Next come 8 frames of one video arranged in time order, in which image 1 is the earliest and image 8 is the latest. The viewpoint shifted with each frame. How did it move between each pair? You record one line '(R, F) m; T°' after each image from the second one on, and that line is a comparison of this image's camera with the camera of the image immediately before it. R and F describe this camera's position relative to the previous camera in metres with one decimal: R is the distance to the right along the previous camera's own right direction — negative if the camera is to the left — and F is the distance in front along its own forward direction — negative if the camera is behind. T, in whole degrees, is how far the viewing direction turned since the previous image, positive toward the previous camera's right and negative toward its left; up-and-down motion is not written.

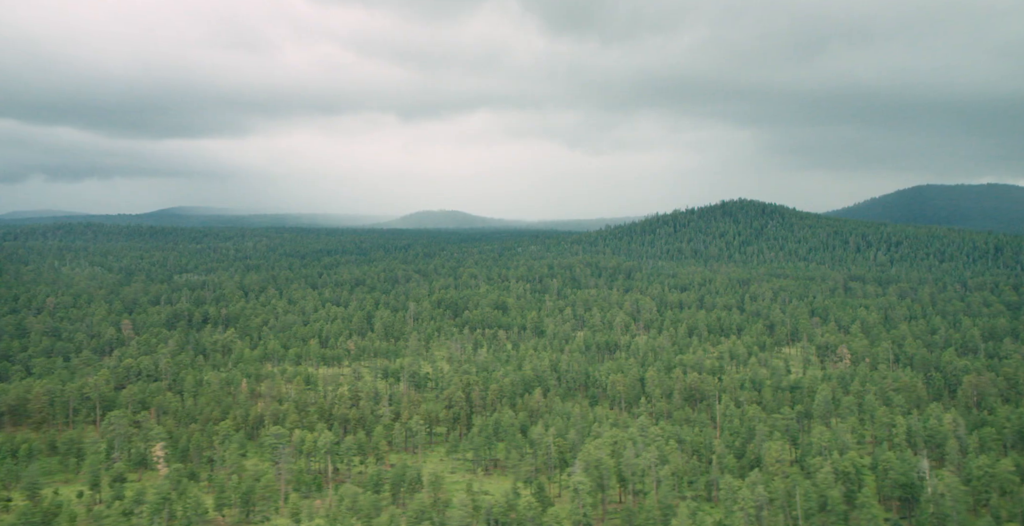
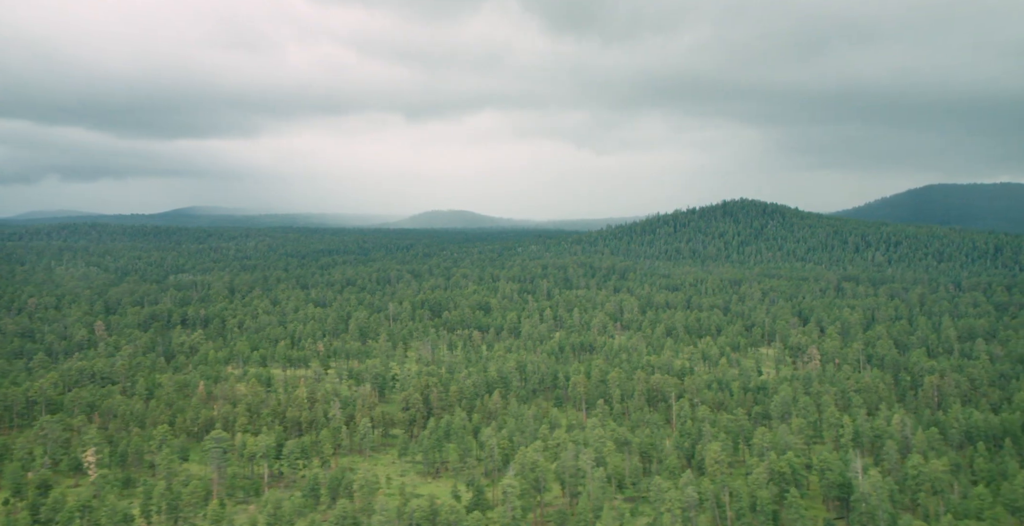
(+3.7, 0.0) m; +1°
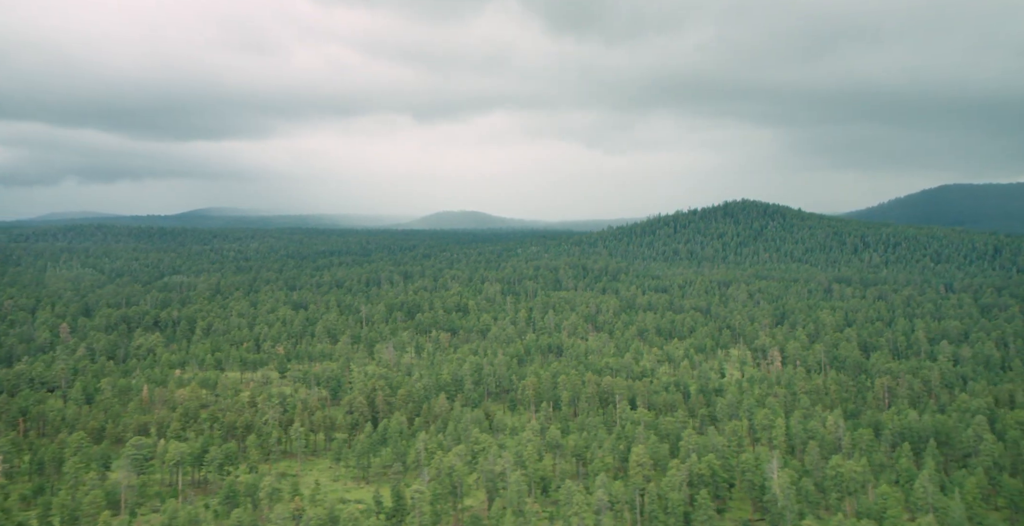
(+4.8, 0.0) m; +1°
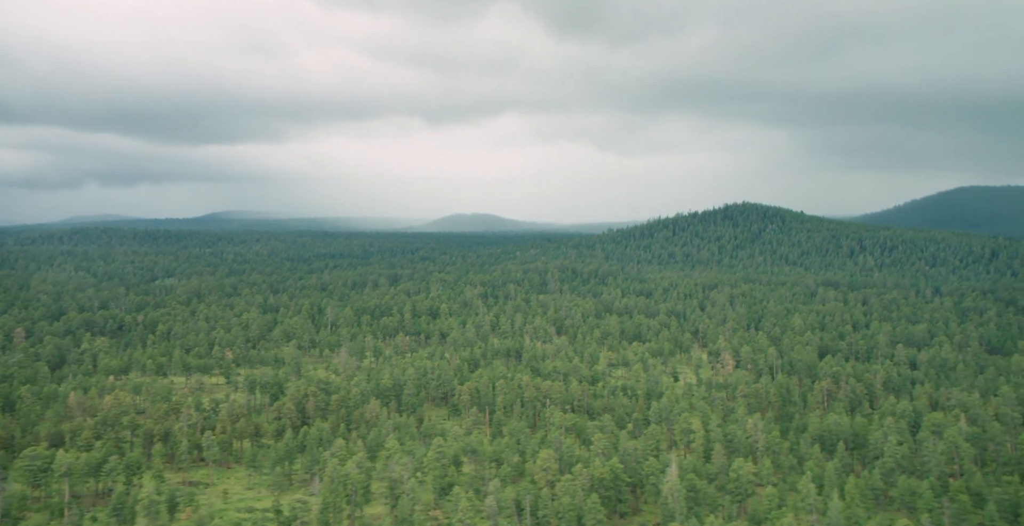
(+6.0, -0.1) m; +2°
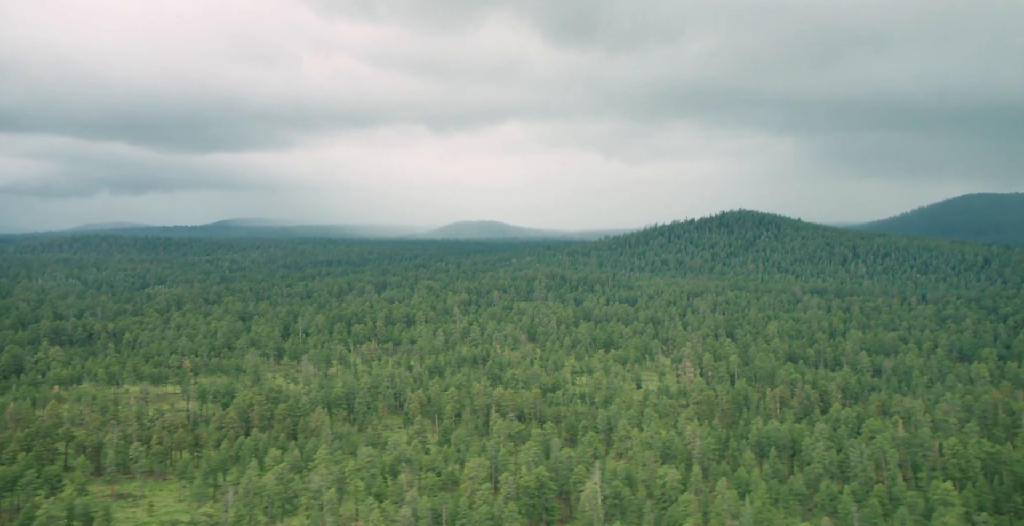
(+4.5, -0.2) m; +1°
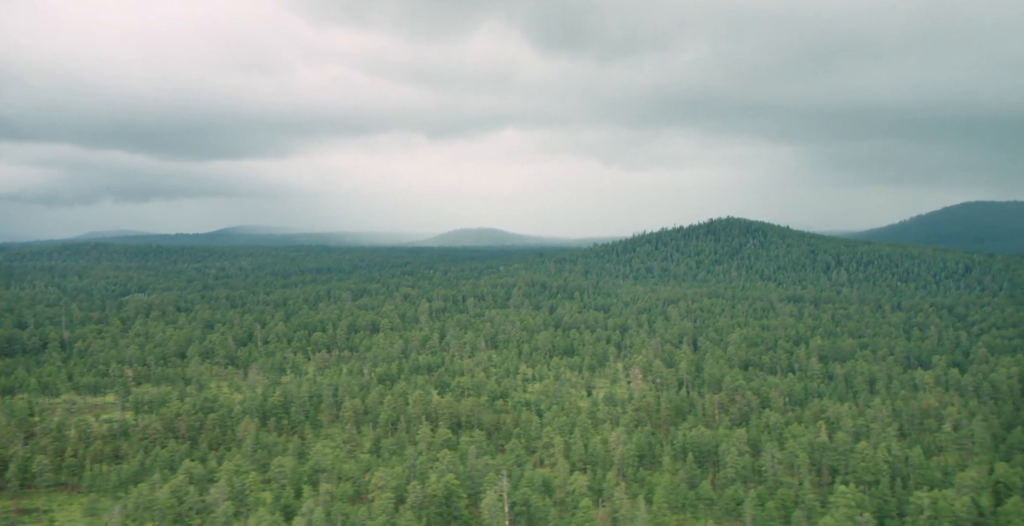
(+5.1, -0.3) m; +2°
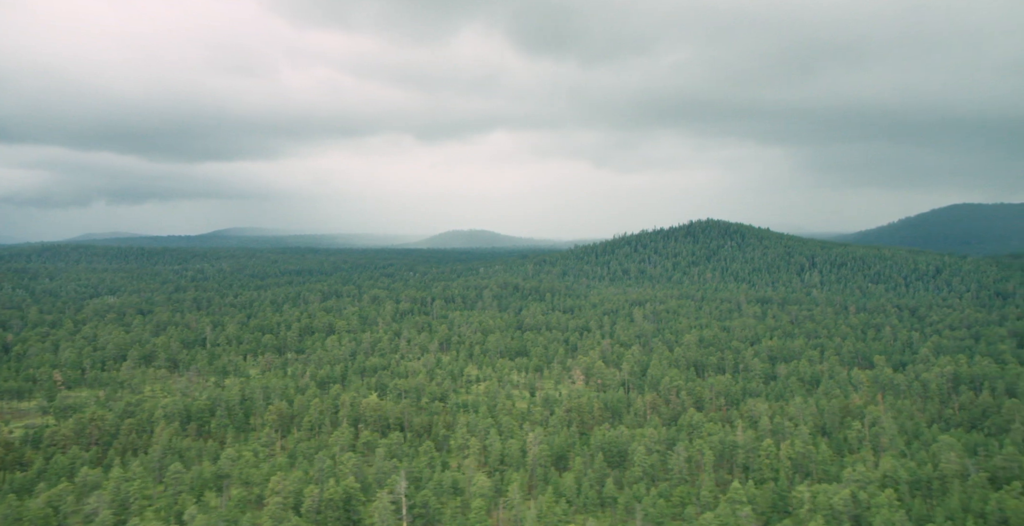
(+5.1, -0.3) m; +3°
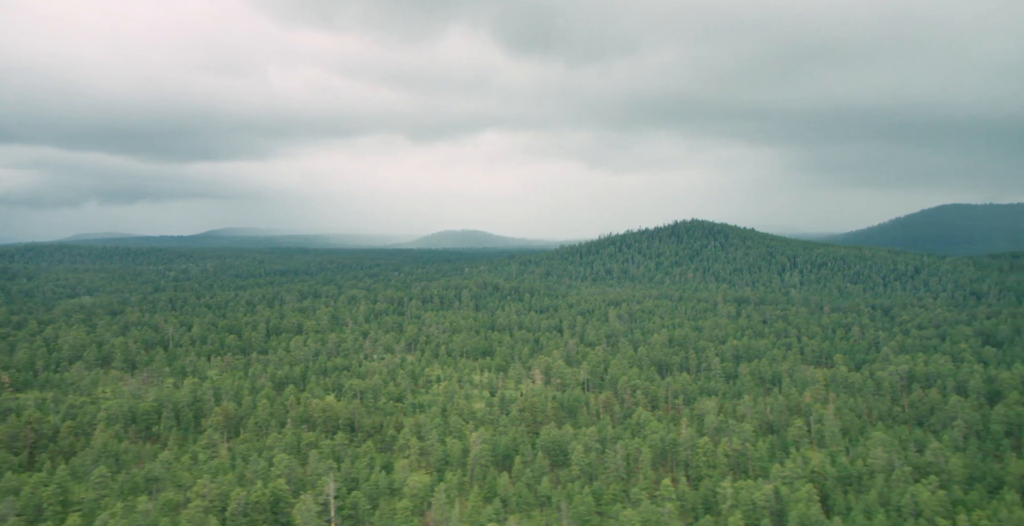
(+3.4, -0.2) m; +2°
